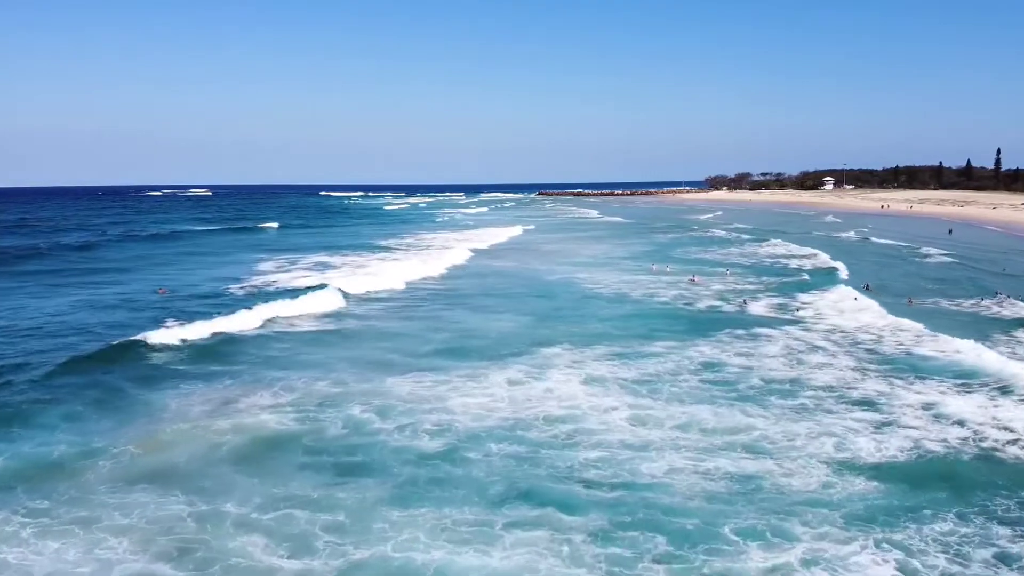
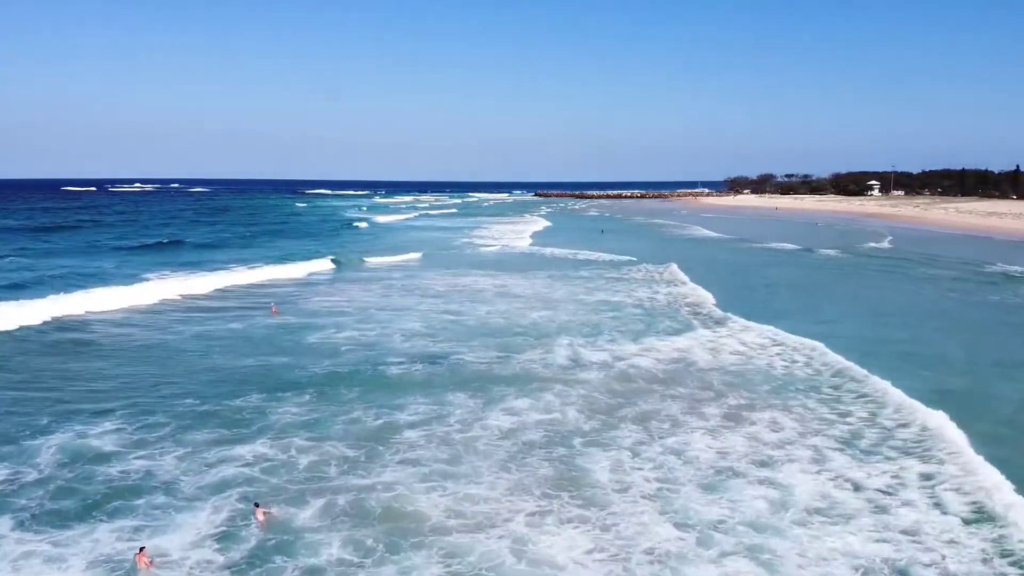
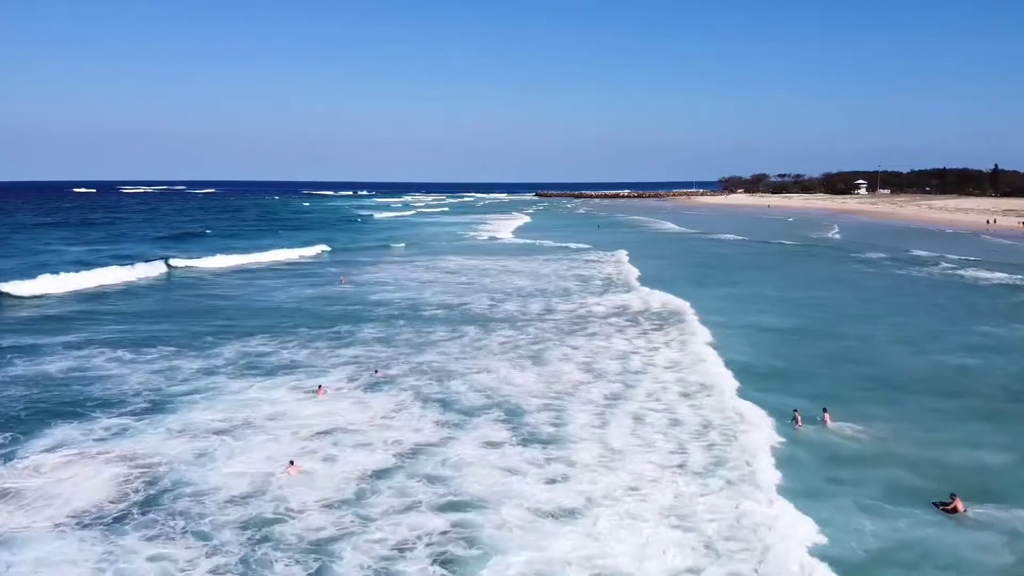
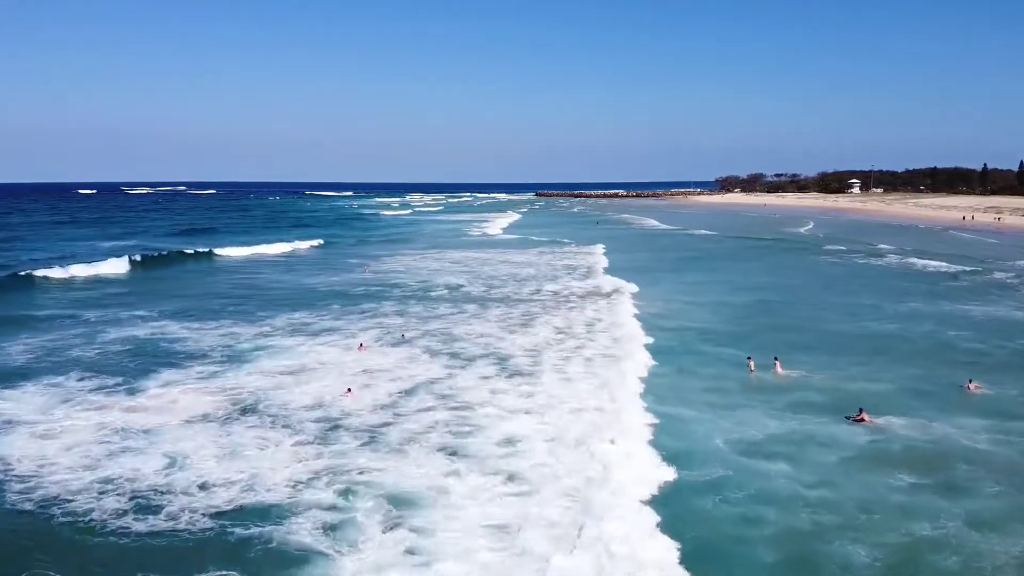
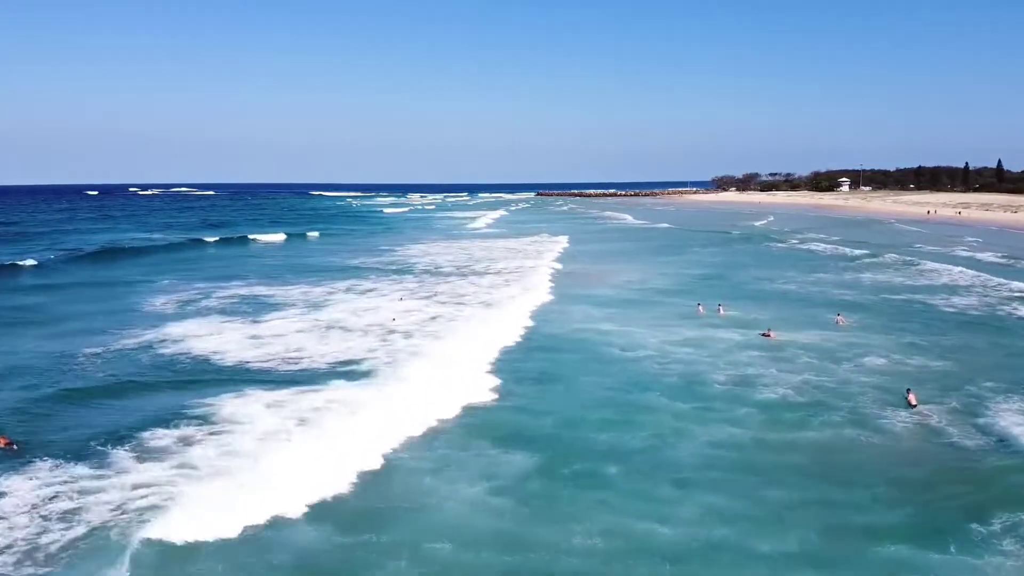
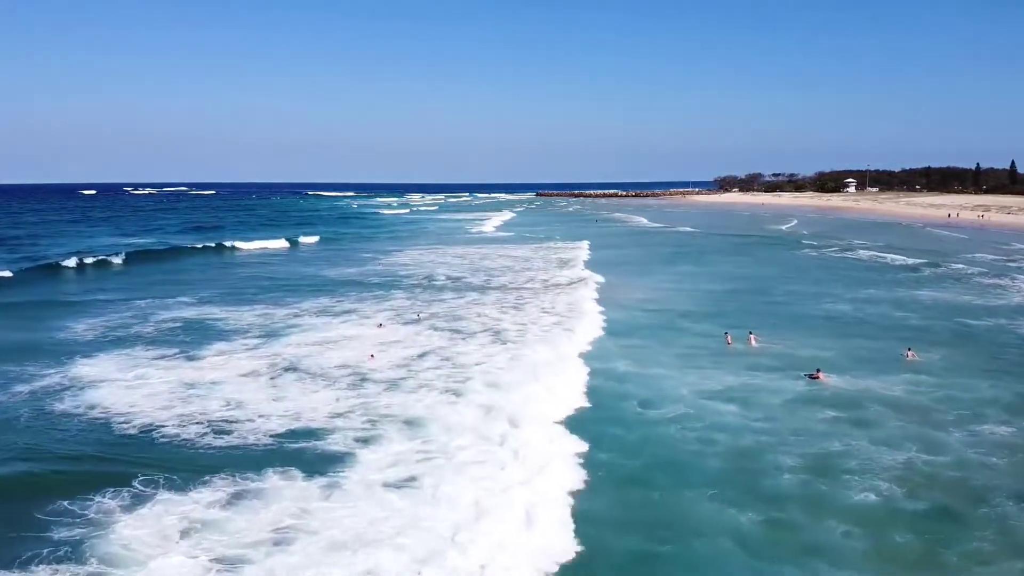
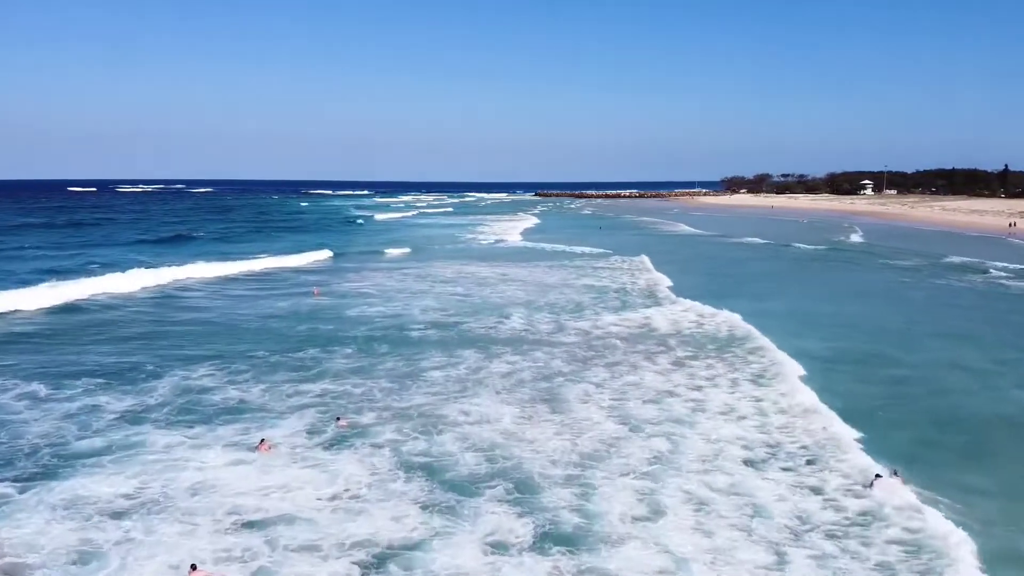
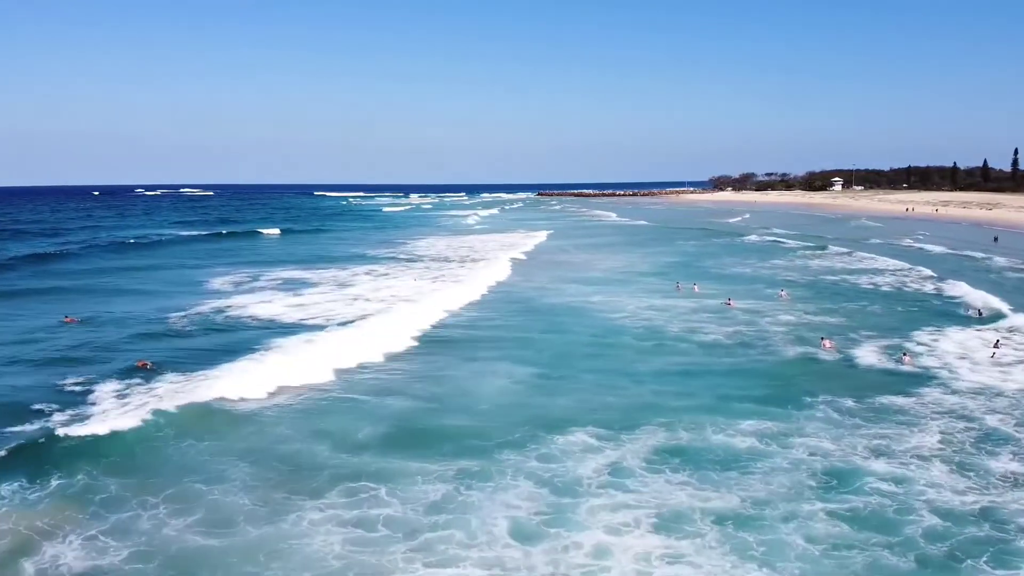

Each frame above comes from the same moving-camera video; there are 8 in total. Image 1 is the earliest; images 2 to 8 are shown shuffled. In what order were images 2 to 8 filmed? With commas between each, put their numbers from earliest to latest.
8, 5, 6, 4, 3, 7, 2
